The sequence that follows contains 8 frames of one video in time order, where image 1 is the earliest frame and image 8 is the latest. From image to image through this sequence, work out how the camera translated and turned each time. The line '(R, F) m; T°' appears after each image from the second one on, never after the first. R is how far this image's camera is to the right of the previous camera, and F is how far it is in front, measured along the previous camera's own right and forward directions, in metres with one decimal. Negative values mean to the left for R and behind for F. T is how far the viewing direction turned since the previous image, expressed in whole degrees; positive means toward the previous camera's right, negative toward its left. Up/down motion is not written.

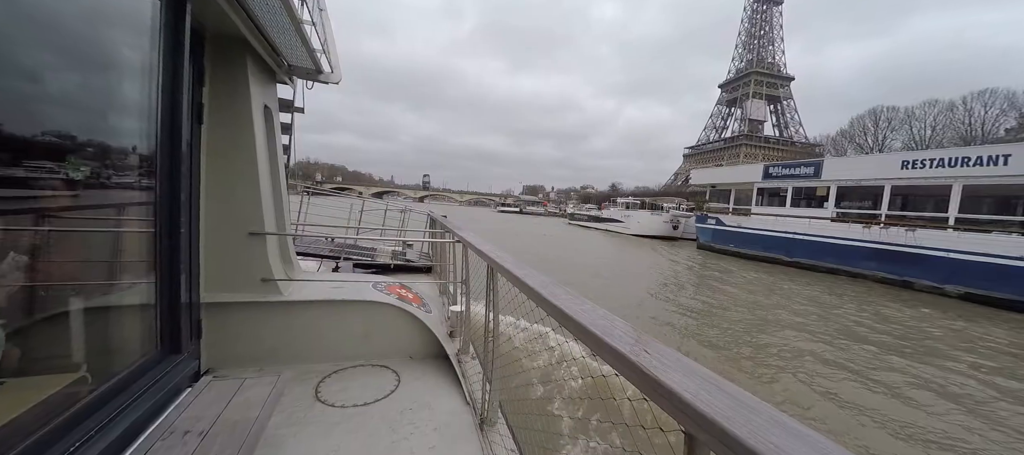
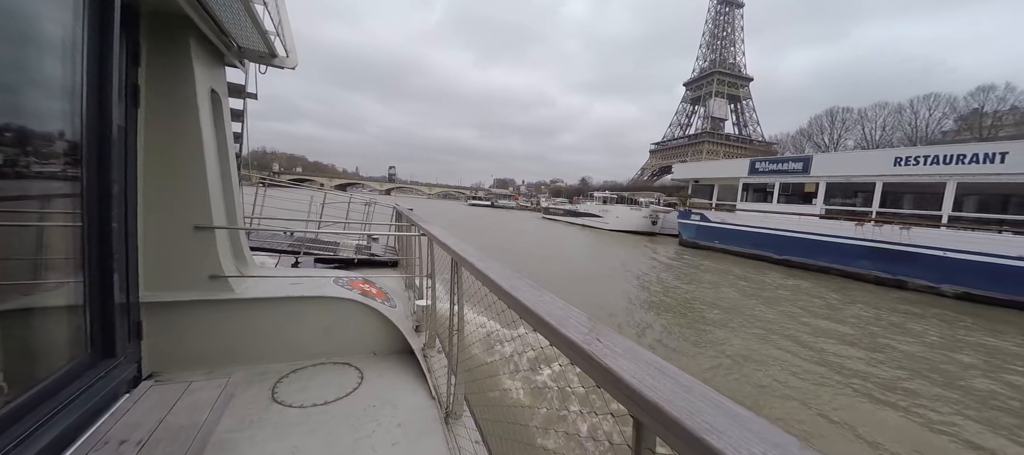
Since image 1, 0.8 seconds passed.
(+0.1, 0.0) m; +5°
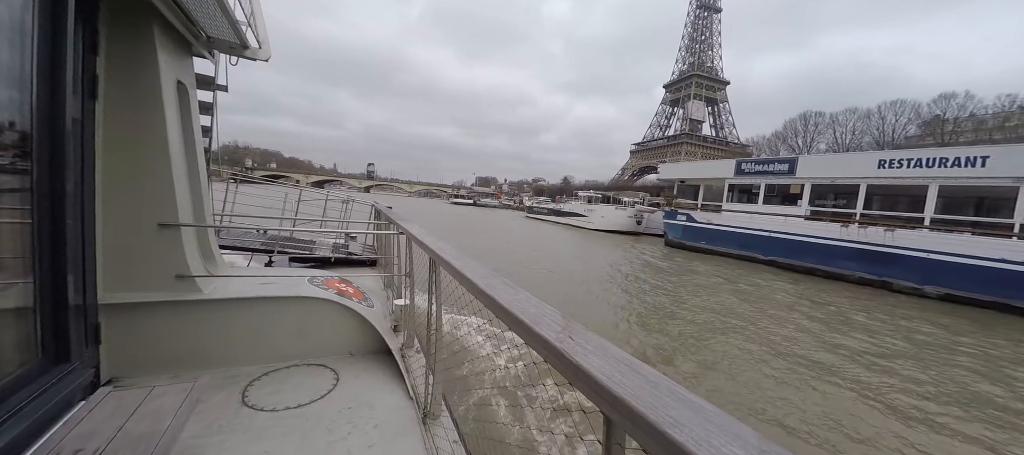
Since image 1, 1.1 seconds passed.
(+0.1, 0.0) m; +3°
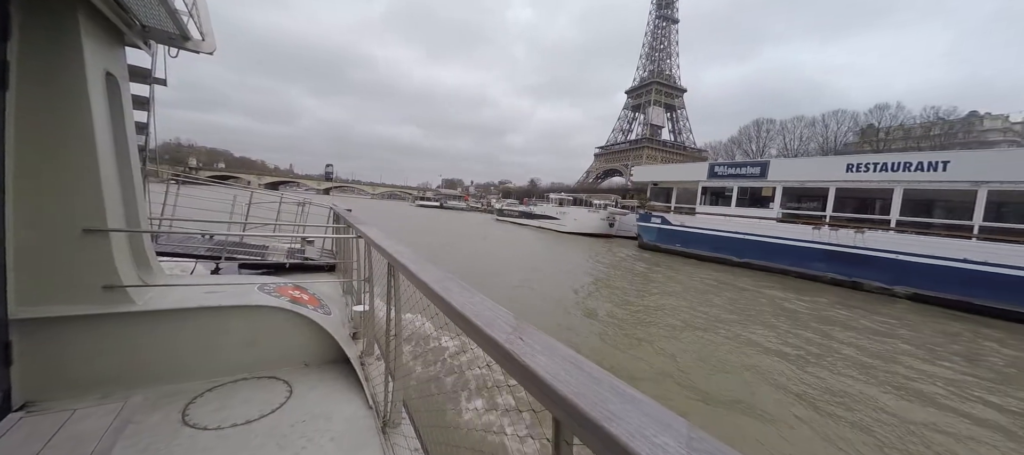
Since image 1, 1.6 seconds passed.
(+0.2, 0.0) m; +5°
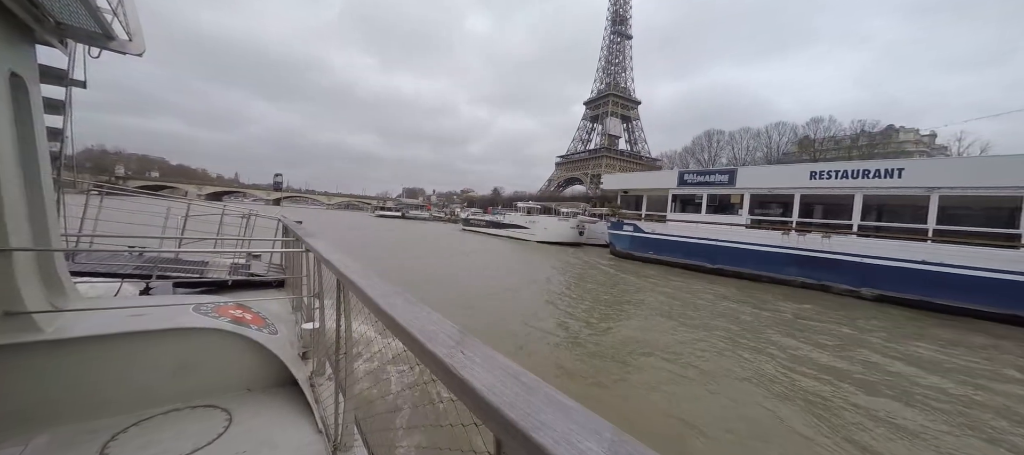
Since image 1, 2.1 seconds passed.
(+0.2, -0.1) m; +6°
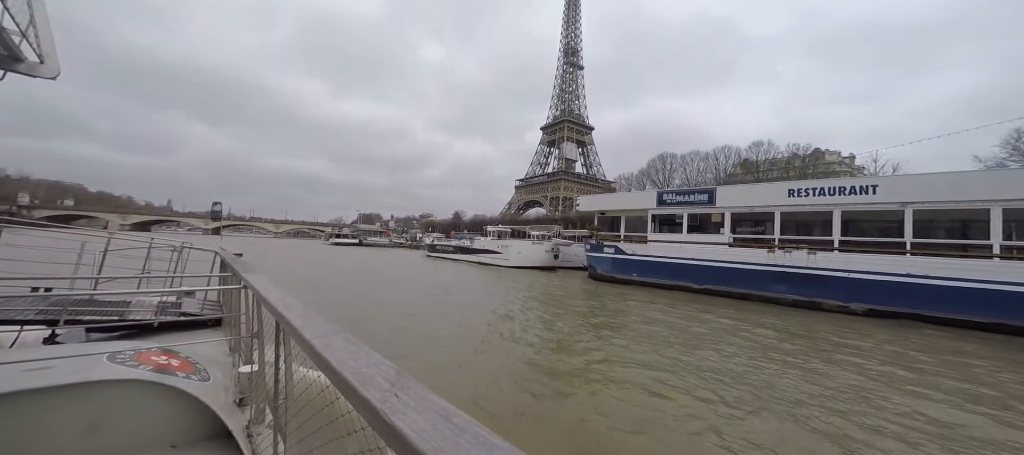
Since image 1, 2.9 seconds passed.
(+0.2, -0.1) m; +6°
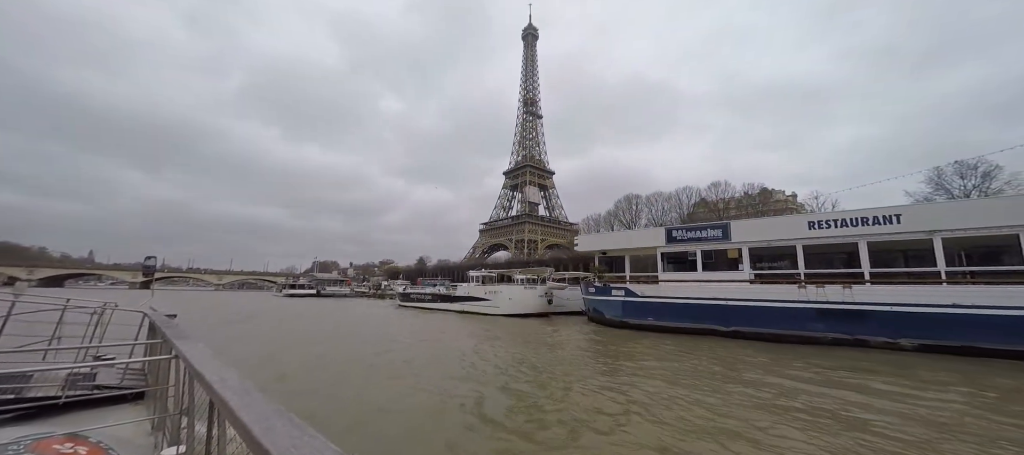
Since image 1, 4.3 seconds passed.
(-0.7, +0.4) m; +7°
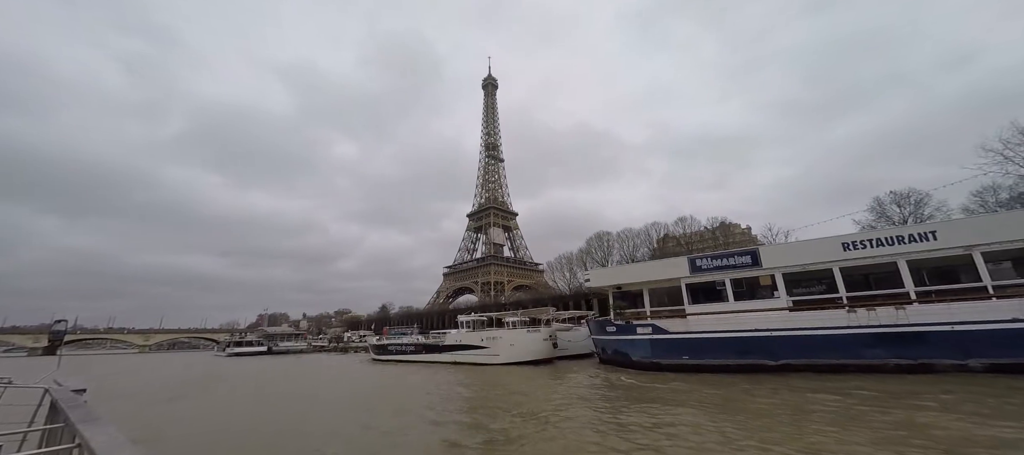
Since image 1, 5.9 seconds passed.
(-0.9, +0.4) m; +7°
